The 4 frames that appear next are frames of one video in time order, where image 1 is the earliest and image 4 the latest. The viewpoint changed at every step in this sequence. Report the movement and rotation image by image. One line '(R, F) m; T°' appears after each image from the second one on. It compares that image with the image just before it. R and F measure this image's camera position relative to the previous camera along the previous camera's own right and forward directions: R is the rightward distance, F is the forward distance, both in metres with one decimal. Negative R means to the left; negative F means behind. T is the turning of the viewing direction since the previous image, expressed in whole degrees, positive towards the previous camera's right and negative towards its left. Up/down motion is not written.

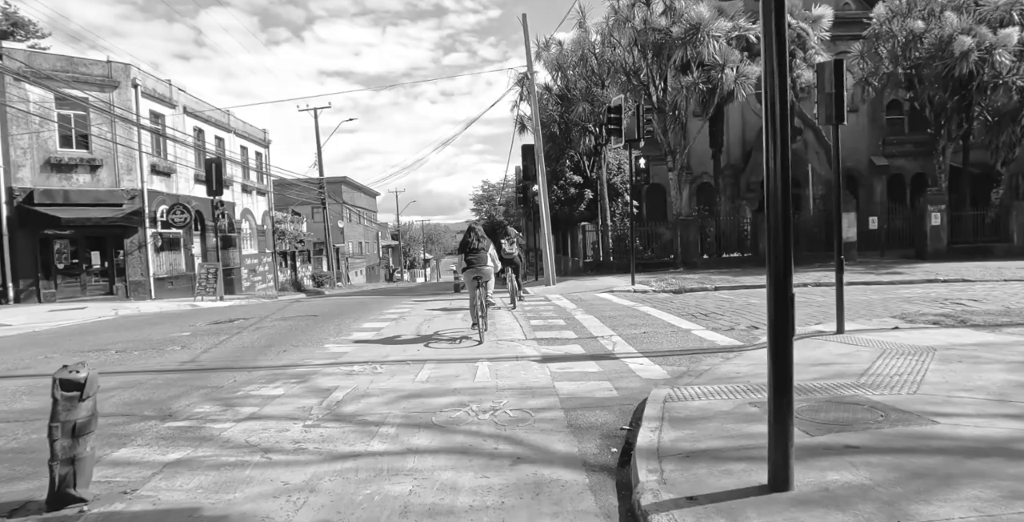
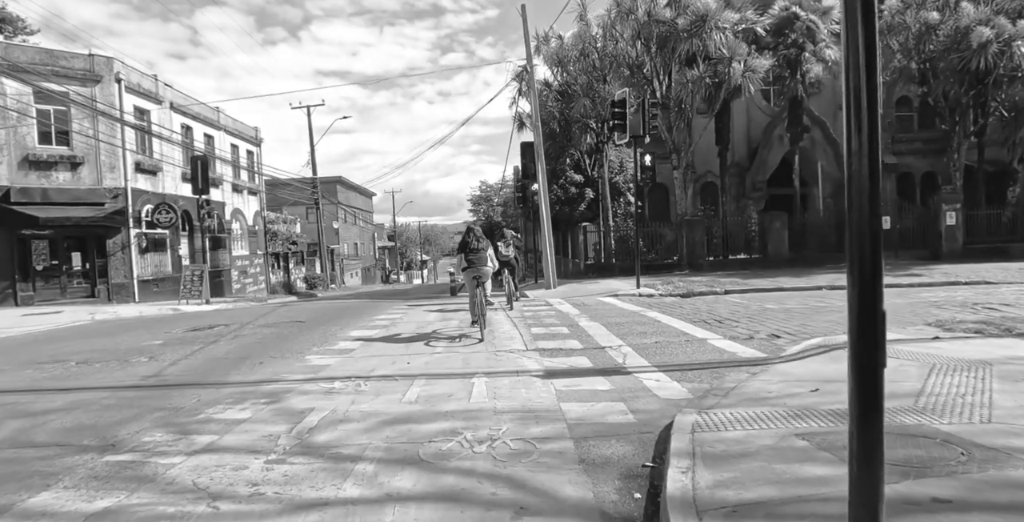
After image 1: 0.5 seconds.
(0.0, +0.8) m; 0°
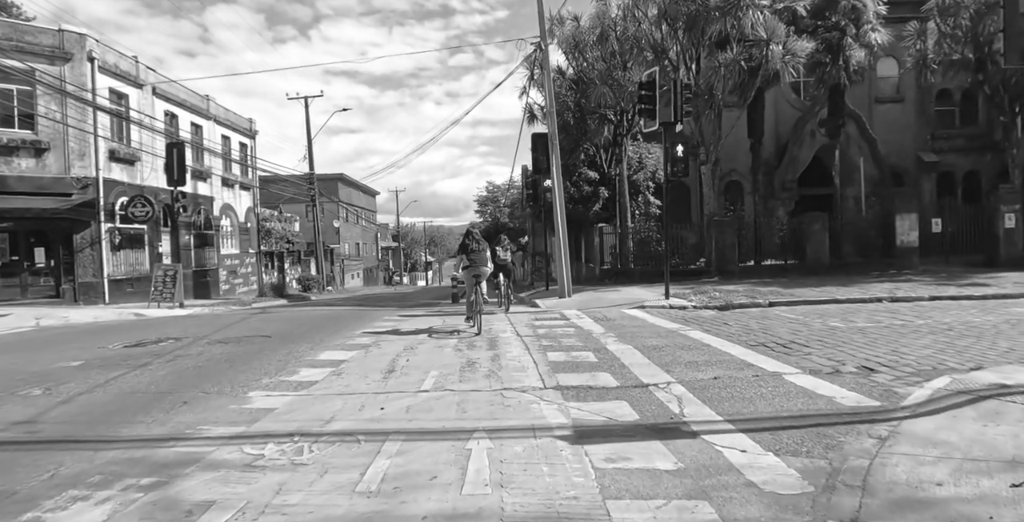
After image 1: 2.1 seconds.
(-0.1, +2.0) m; -1°
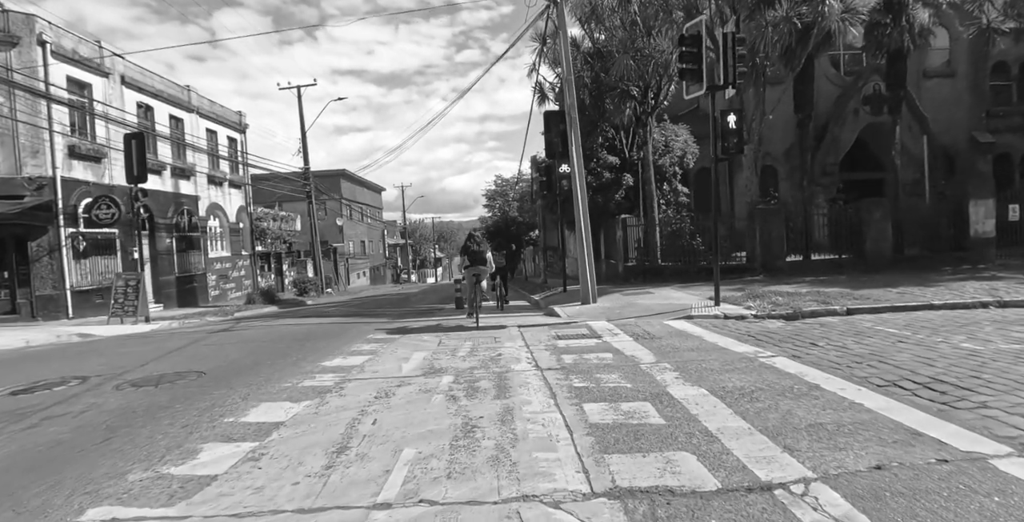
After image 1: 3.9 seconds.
(0.0, +2.5) m; -1°
